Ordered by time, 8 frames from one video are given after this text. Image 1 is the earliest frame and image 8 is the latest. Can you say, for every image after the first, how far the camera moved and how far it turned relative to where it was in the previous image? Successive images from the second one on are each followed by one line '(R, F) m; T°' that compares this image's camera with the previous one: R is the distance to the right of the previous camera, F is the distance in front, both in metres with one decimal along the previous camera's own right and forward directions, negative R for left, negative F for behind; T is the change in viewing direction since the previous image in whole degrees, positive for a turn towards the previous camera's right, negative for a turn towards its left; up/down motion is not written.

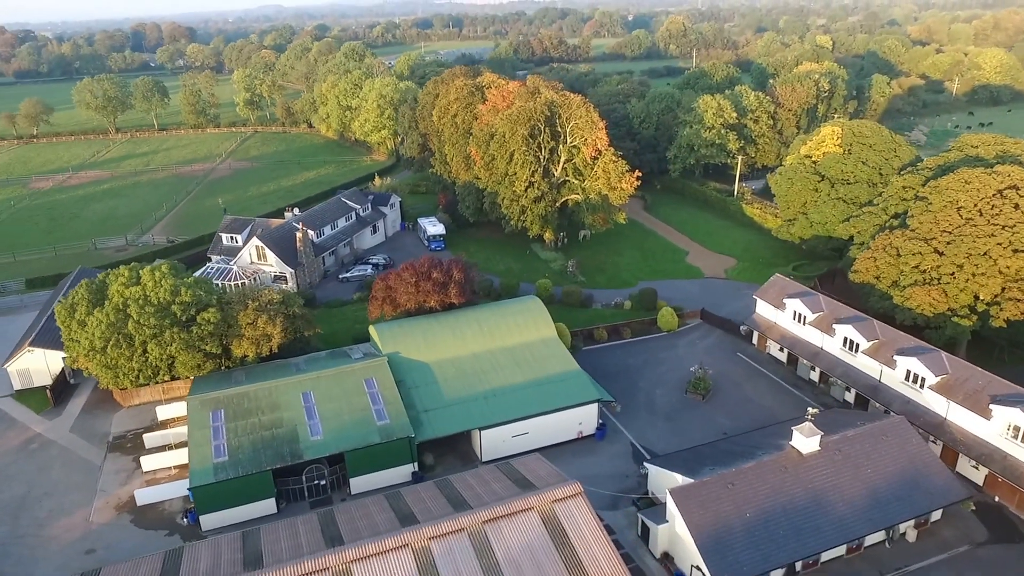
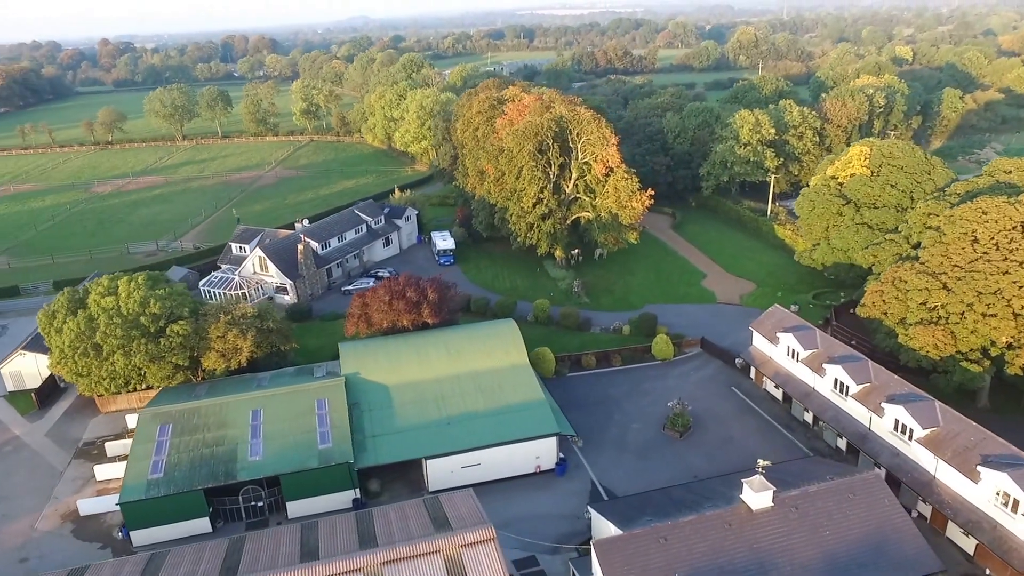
(+5.2, +1.7) m; -6°
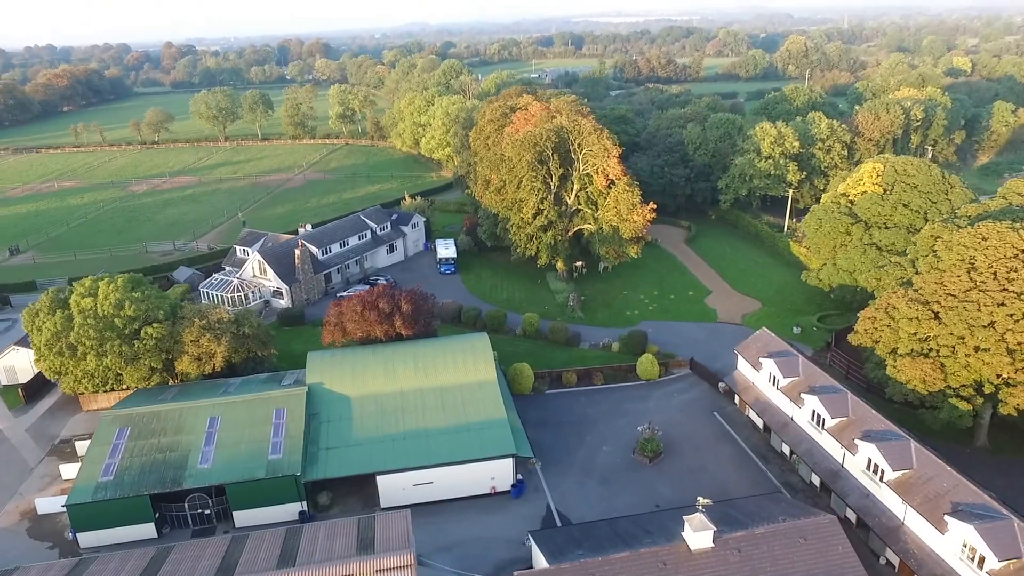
(+3.8, +1.0) m; -4°
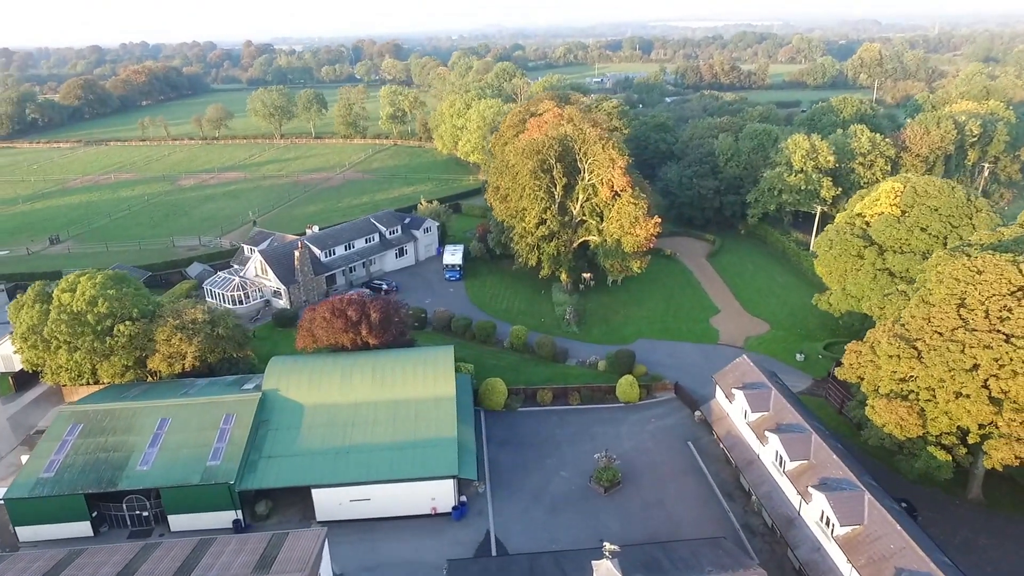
(+4.9, +1.4) m; -5°
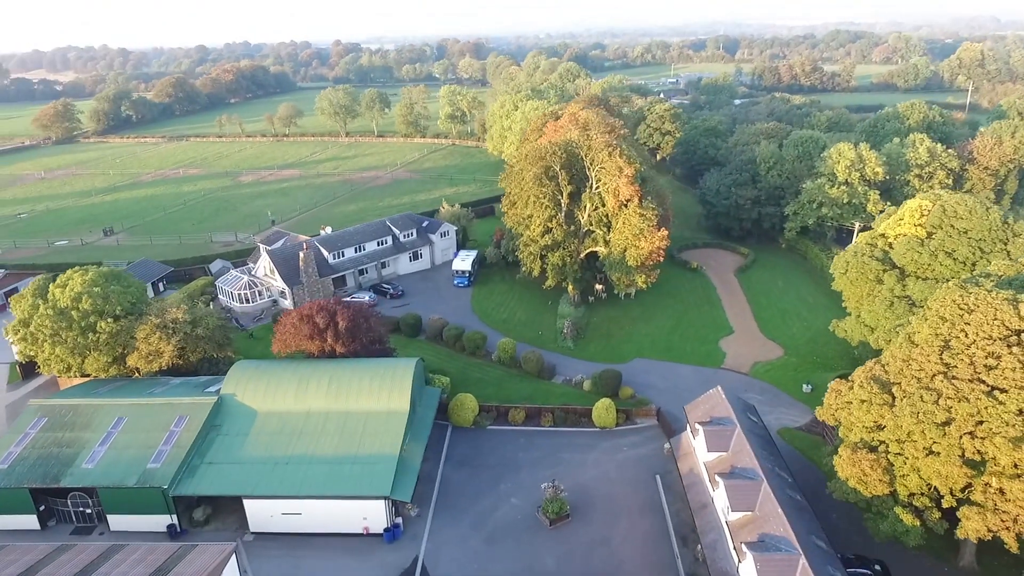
(+5.7, +1.8) m; -6°
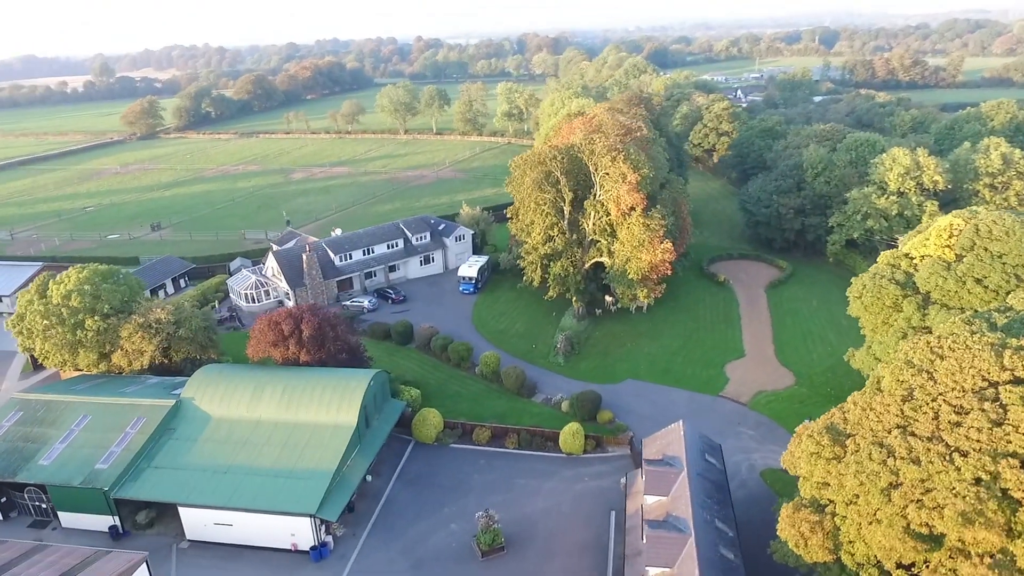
(+6.1, +1.8) m; -7°
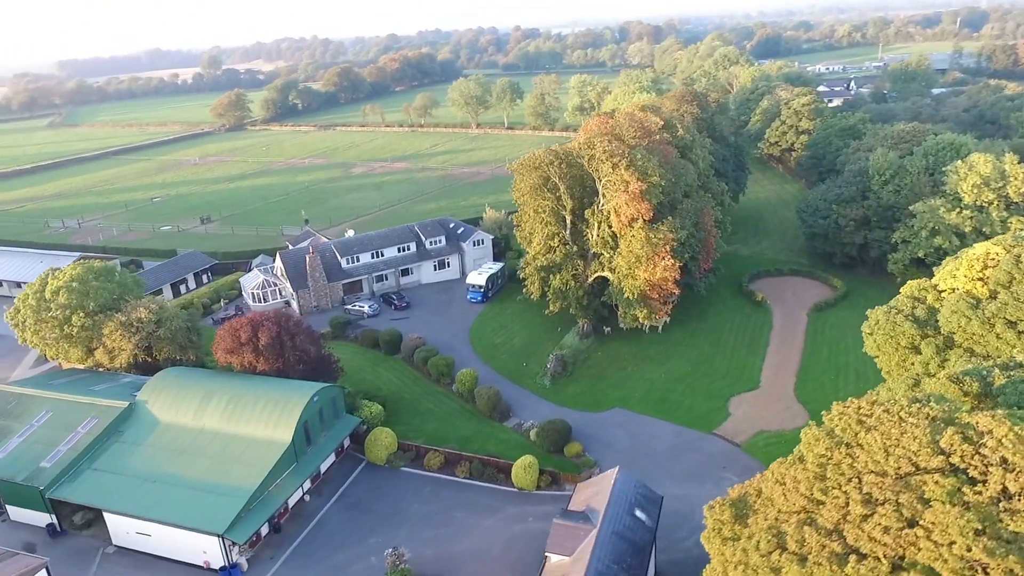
(+7.2, +3.0) m; -9°
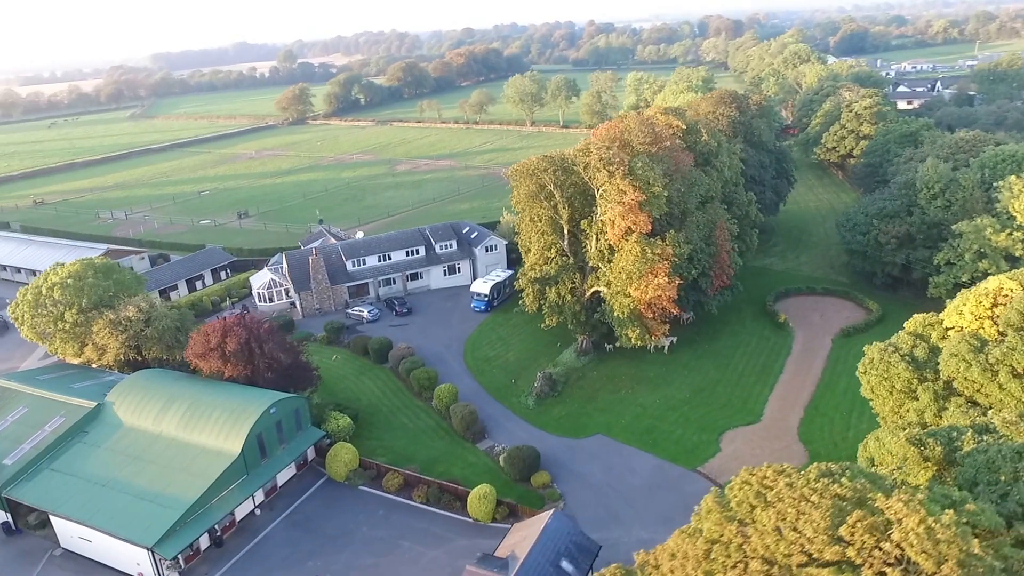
(+5.3, +2.2) m; -6°
